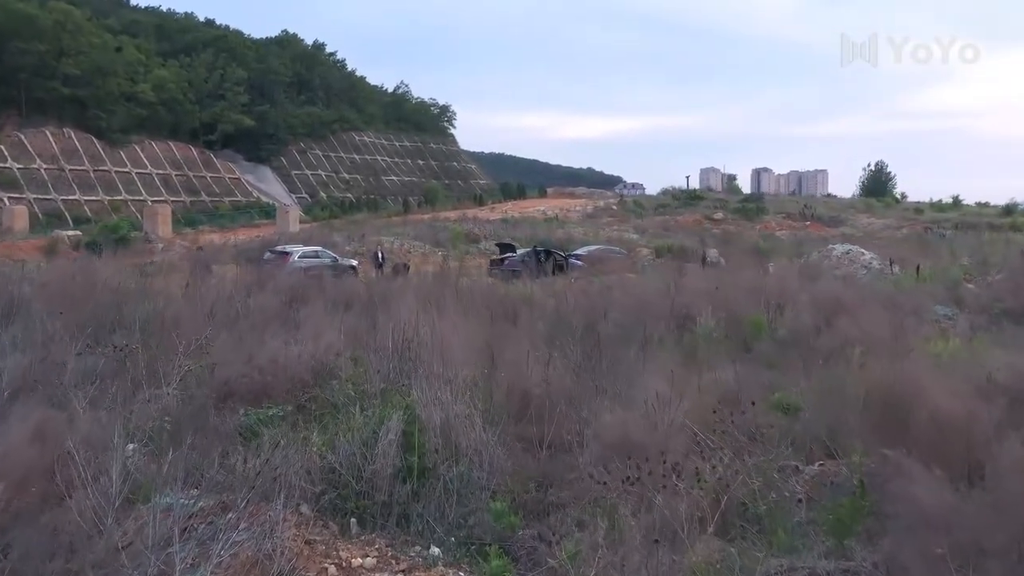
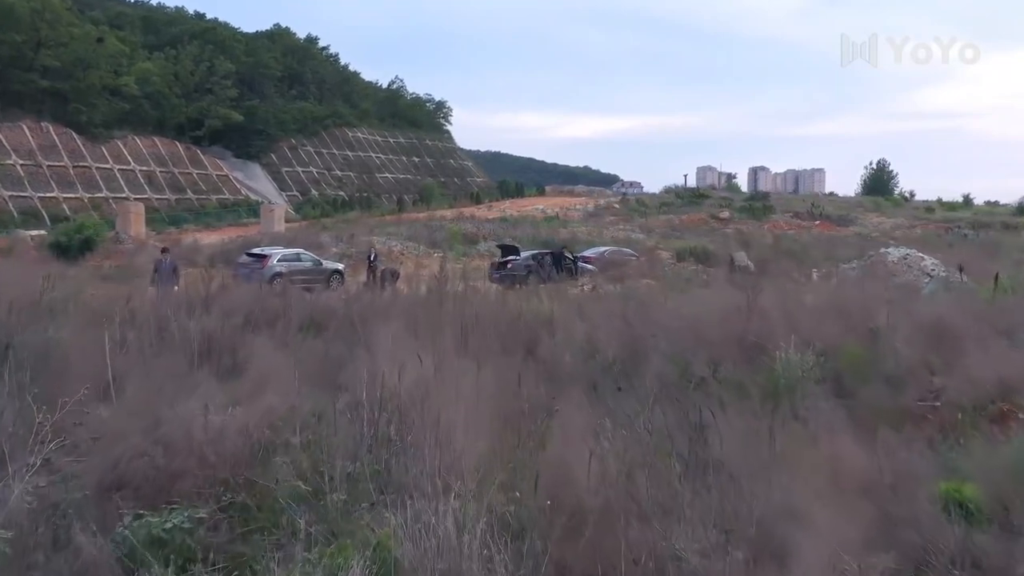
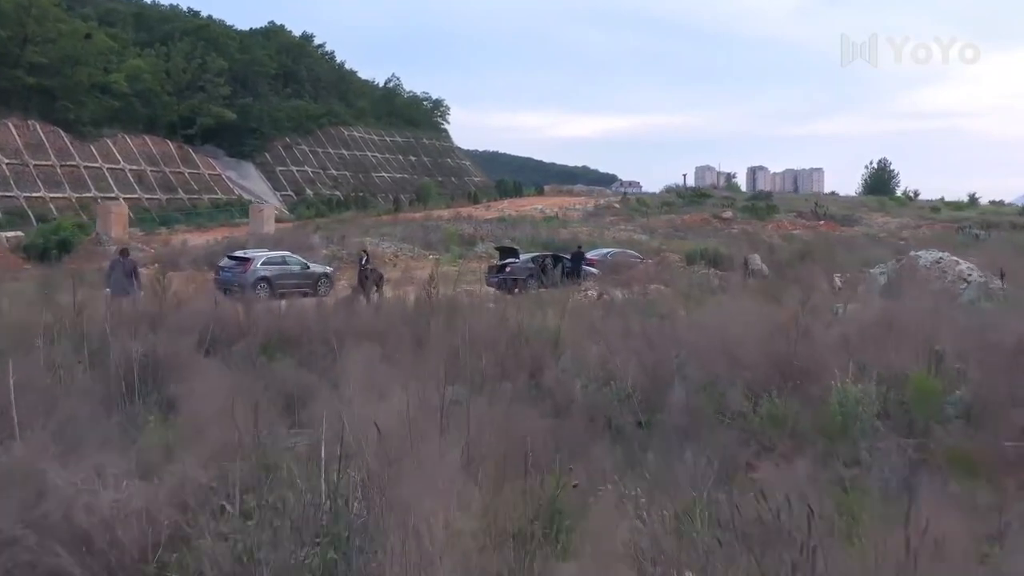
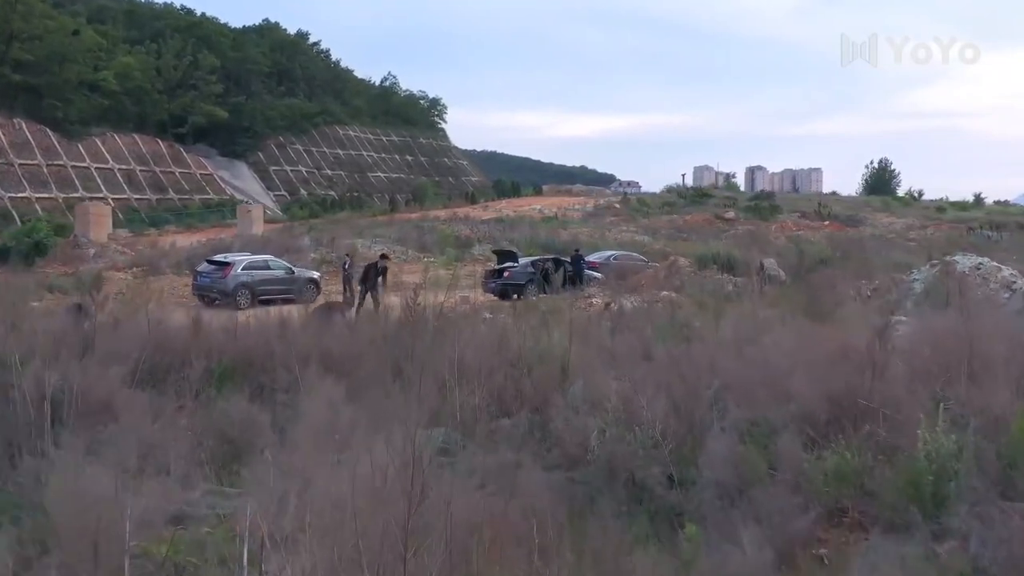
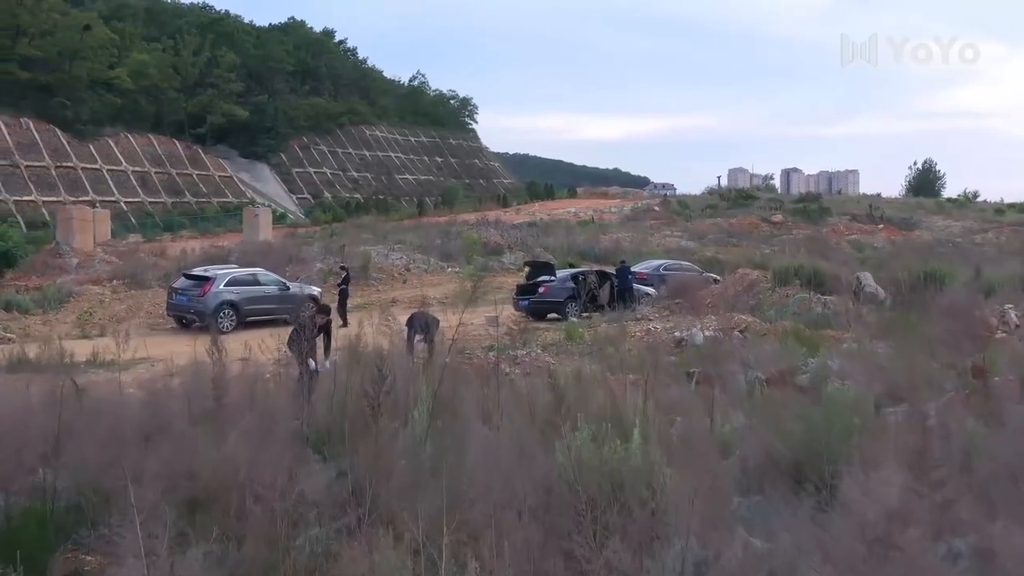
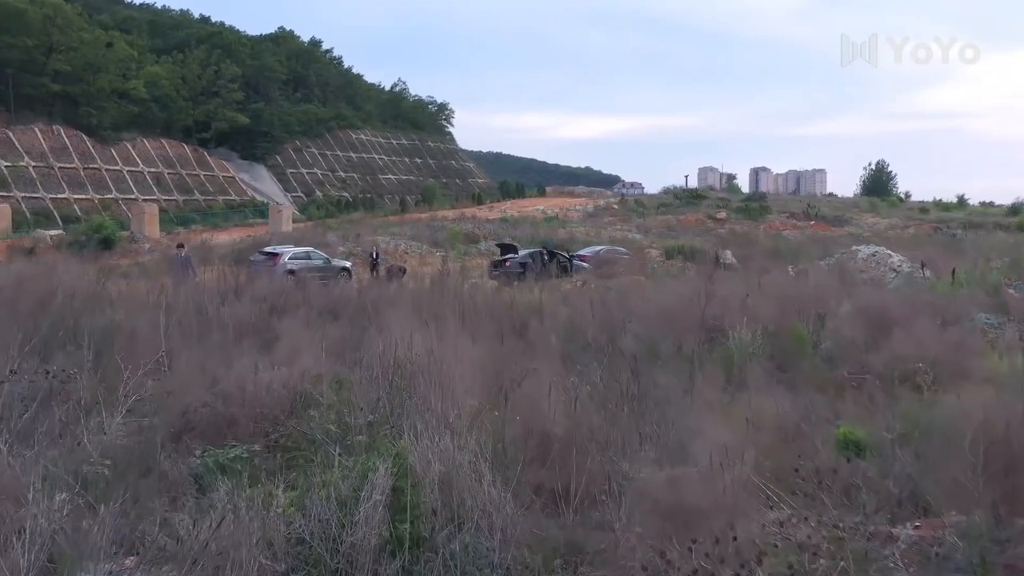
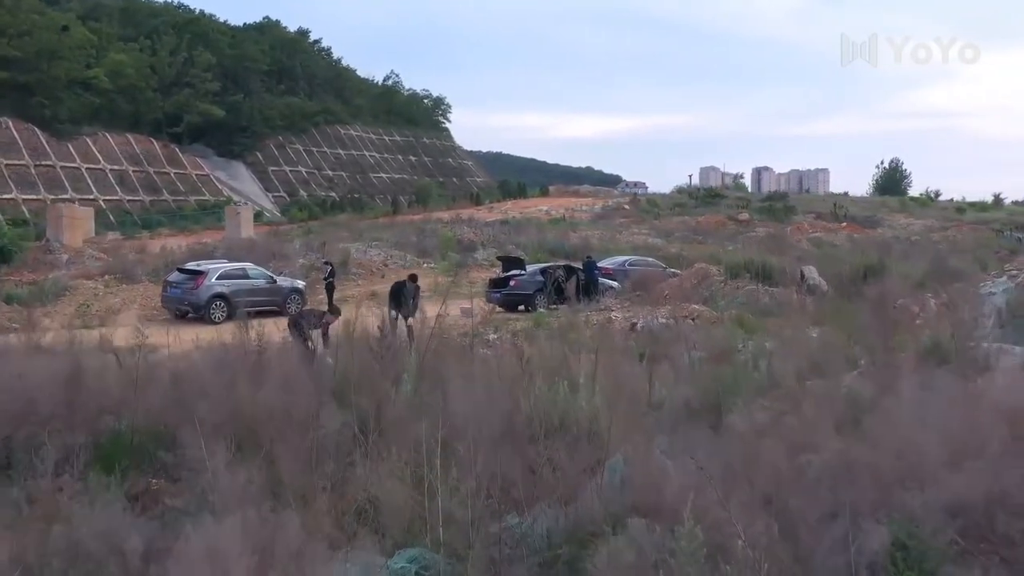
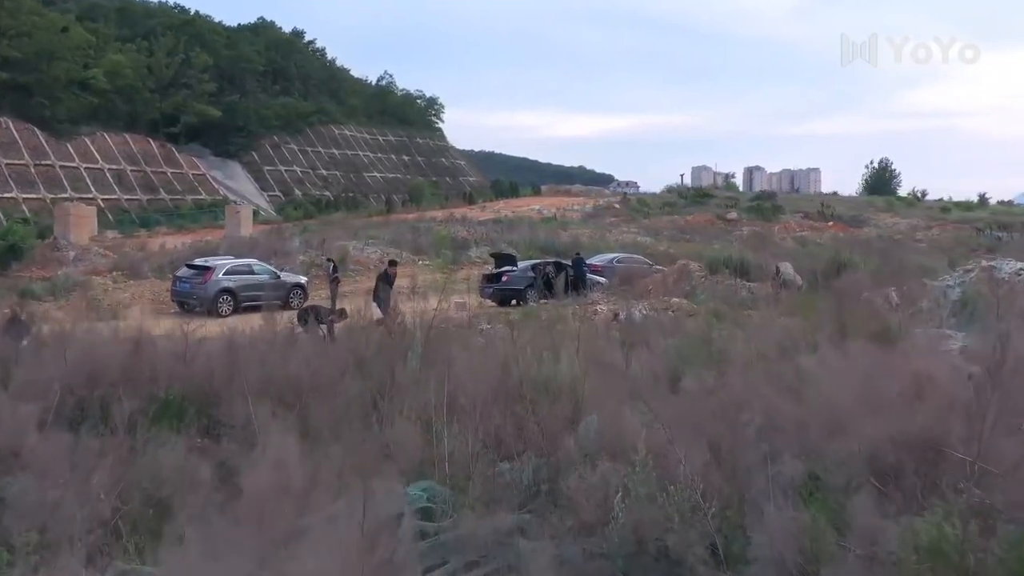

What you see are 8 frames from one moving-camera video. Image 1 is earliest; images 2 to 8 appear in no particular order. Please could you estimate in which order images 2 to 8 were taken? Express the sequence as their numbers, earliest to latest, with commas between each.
6, 2, 3, 4, 8, 7, 5
